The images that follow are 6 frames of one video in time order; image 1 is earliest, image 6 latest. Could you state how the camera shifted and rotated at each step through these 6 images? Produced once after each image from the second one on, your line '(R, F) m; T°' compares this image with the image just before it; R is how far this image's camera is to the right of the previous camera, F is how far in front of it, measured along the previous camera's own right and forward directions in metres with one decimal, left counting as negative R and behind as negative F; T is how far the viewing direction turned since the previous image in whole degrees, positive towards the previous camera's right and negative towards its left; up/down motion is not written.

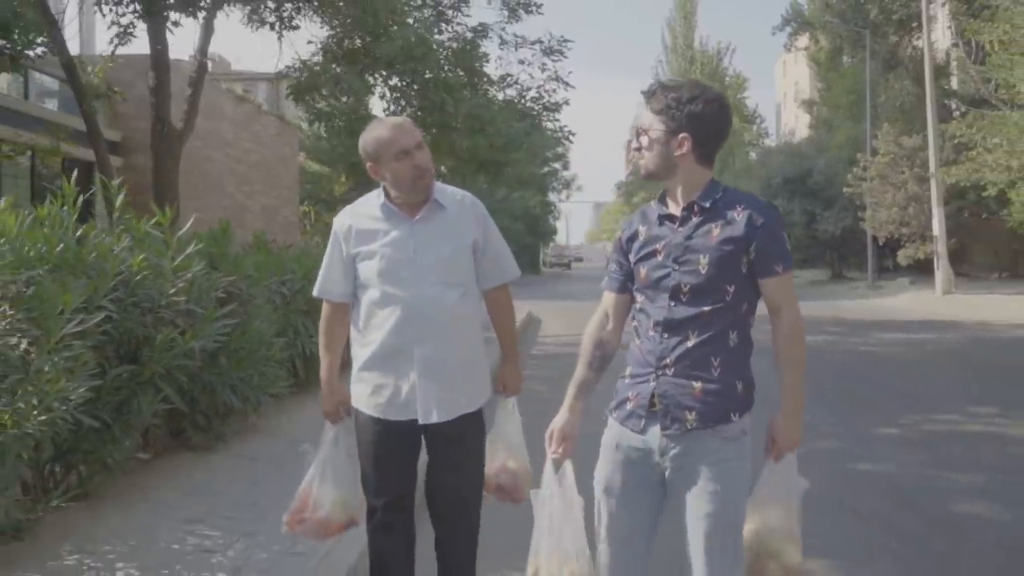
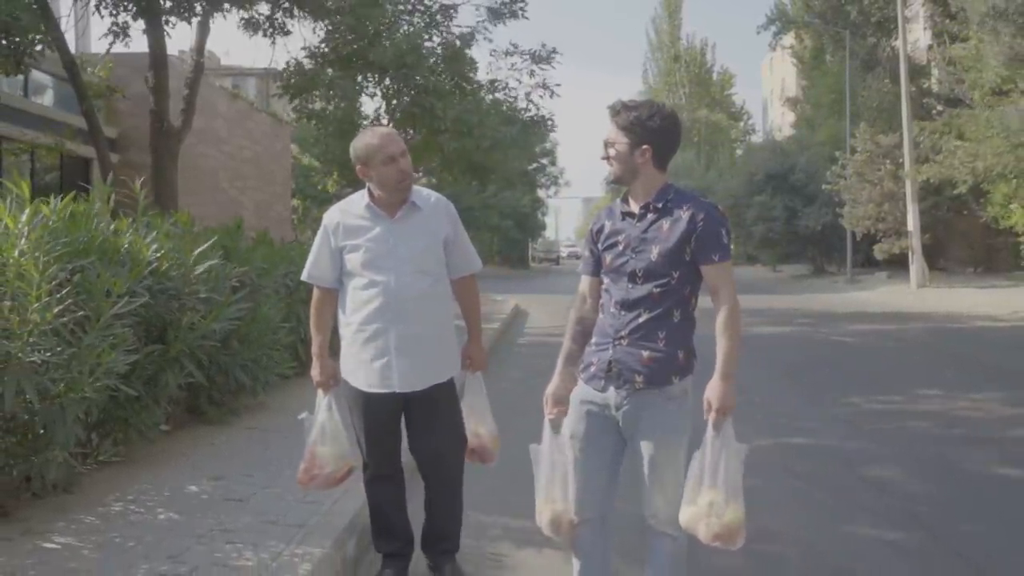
(0.0, -0.8) m; +1°
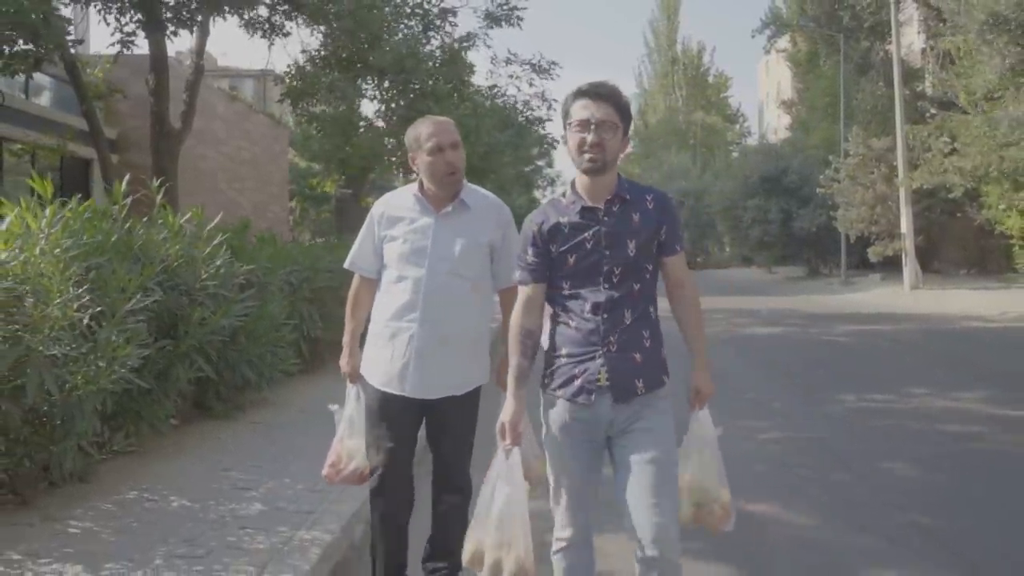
(0.0, -0.2) m; 0°
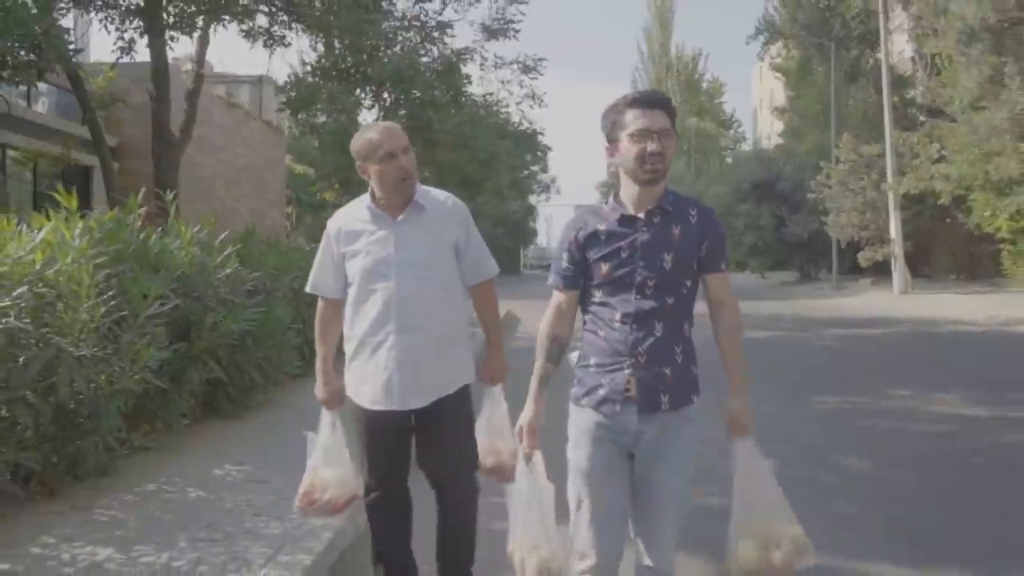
(0.0, -0.4) m; 0°
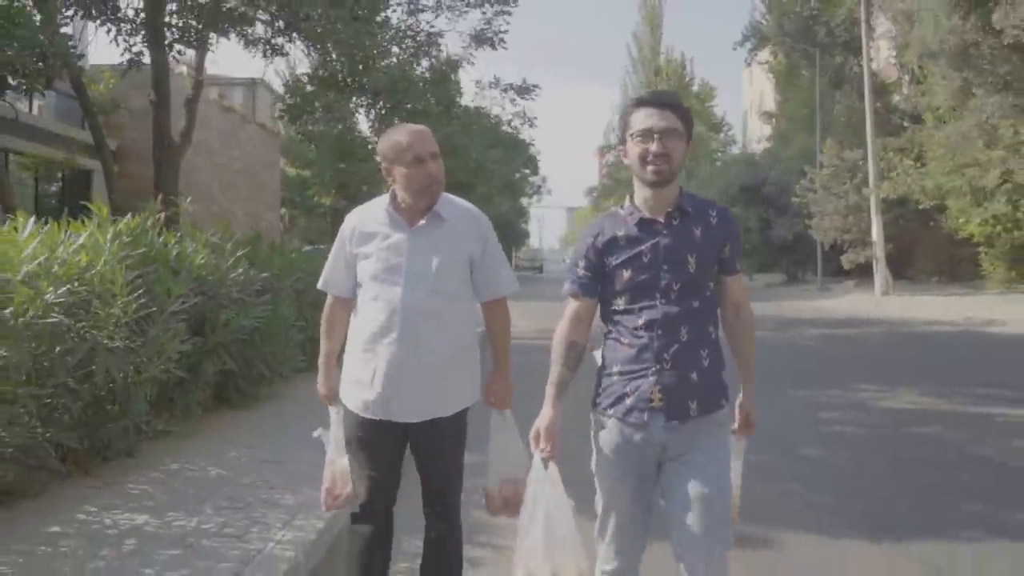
(0.0, -0.7) m; 0°
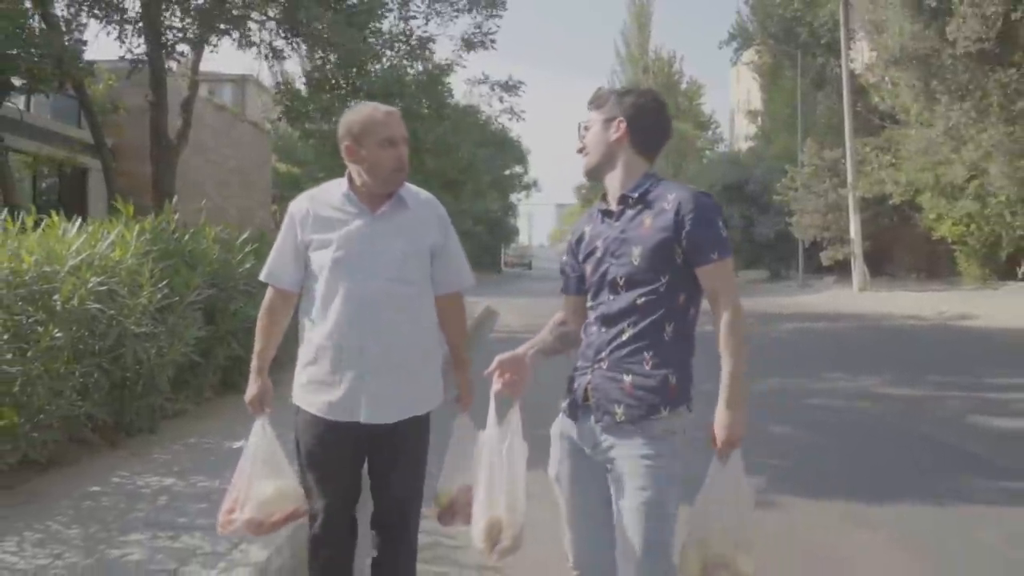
(0.0, -0.7) m; +1°
